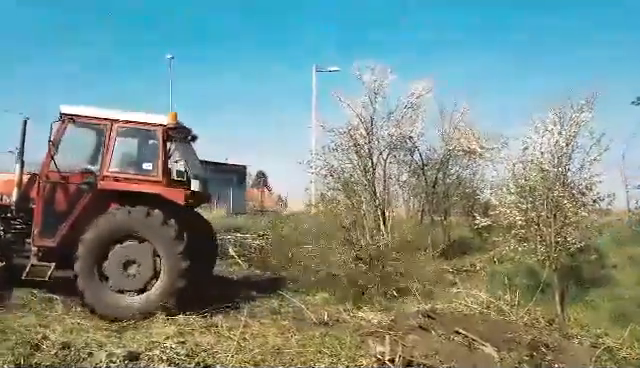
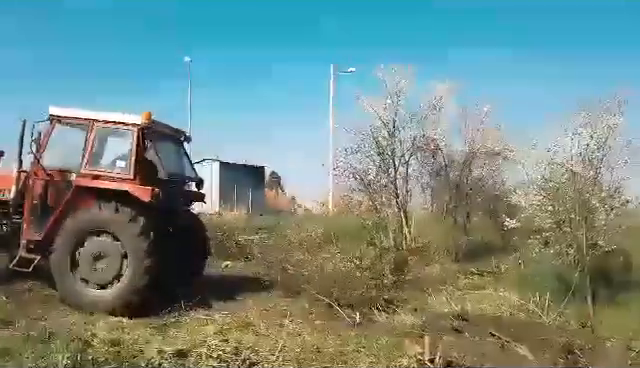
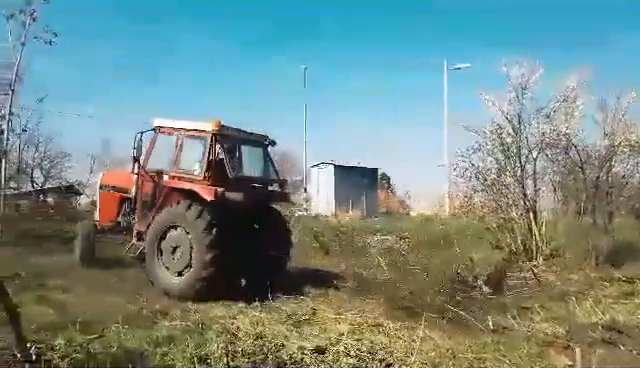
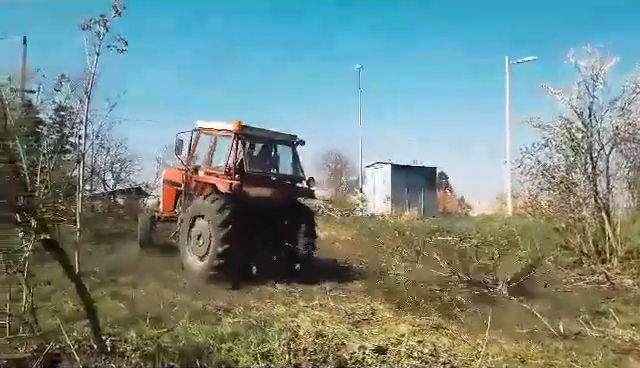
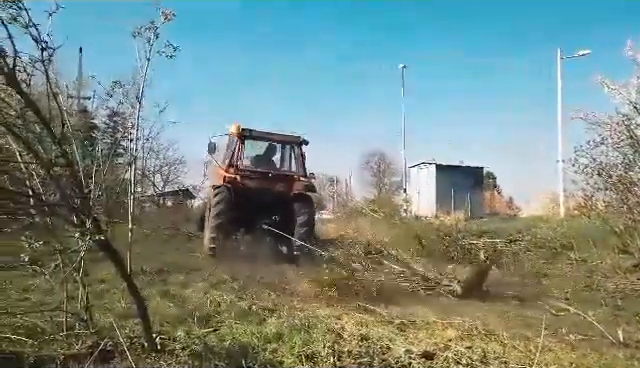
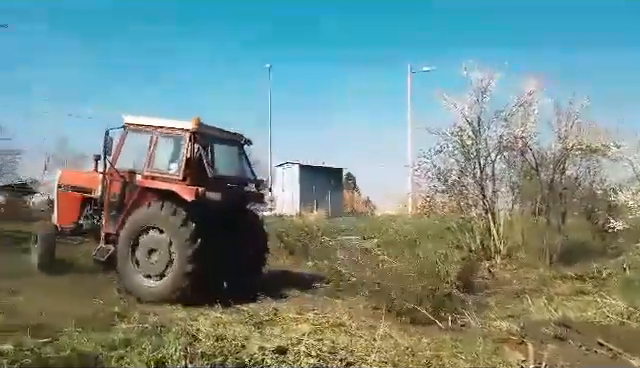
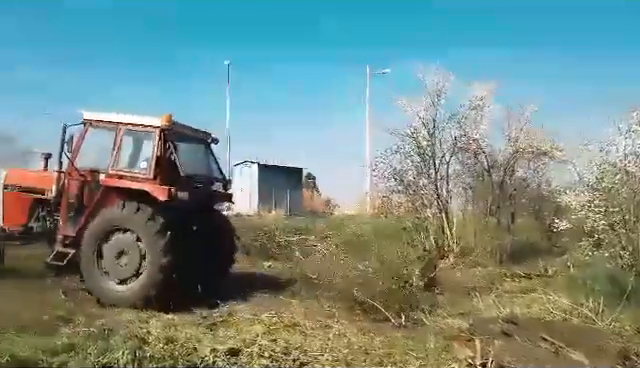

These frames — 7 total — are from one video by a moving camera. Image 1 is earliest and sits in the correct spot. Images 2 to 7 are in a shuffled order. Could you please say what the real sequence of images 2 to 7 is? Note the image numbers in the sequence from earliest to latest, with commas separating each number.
2, 7, 6, 3, 4, 5
